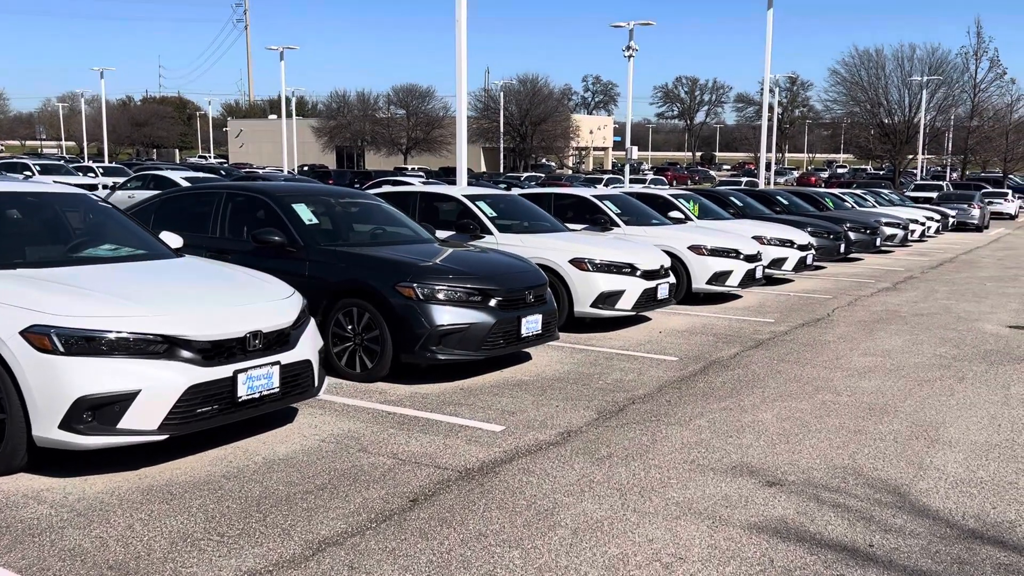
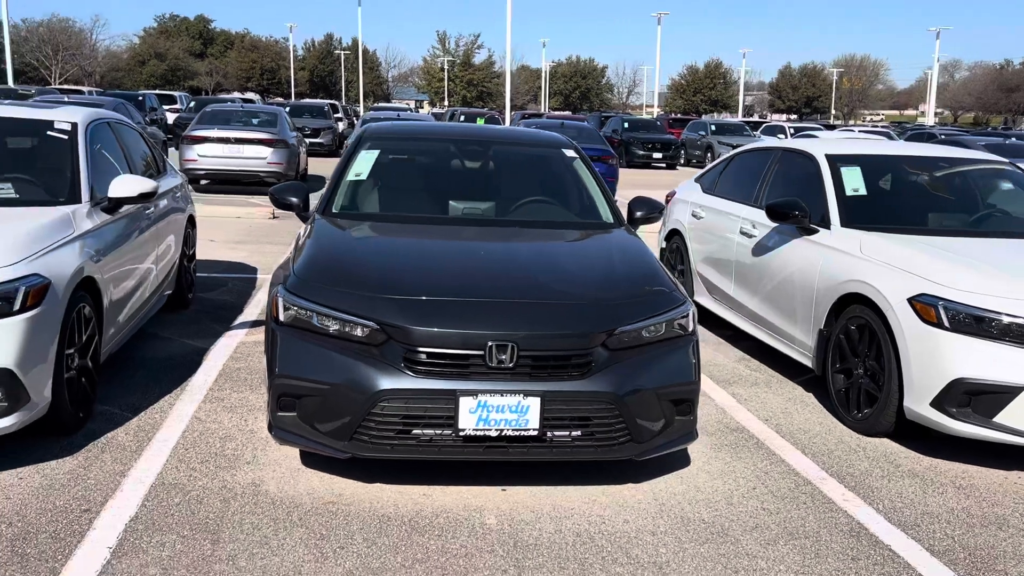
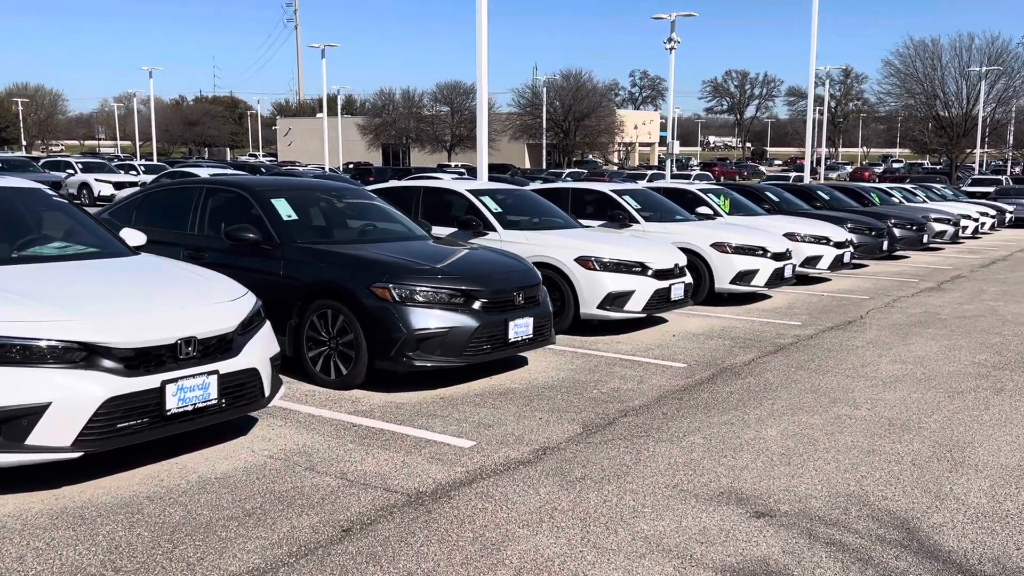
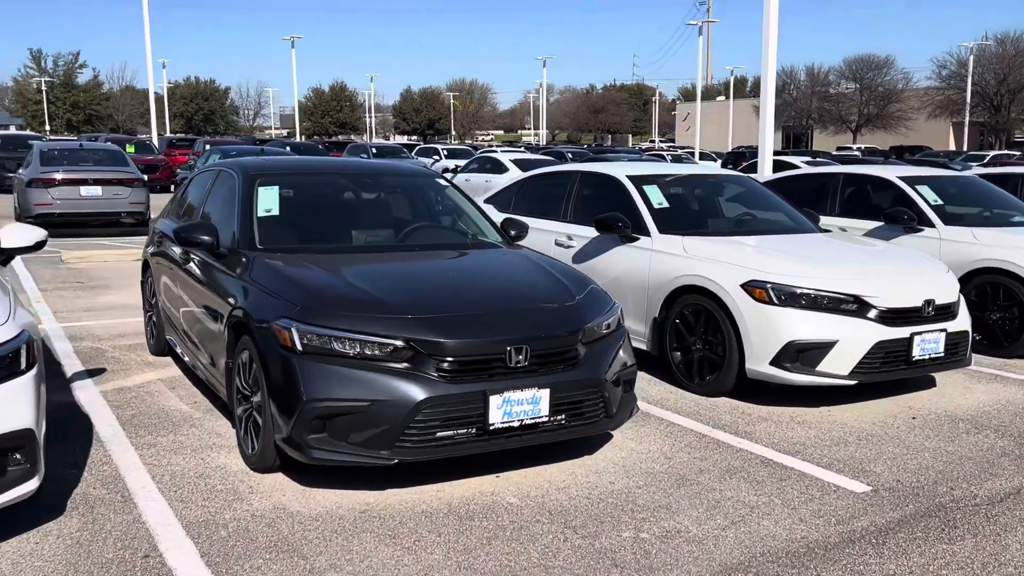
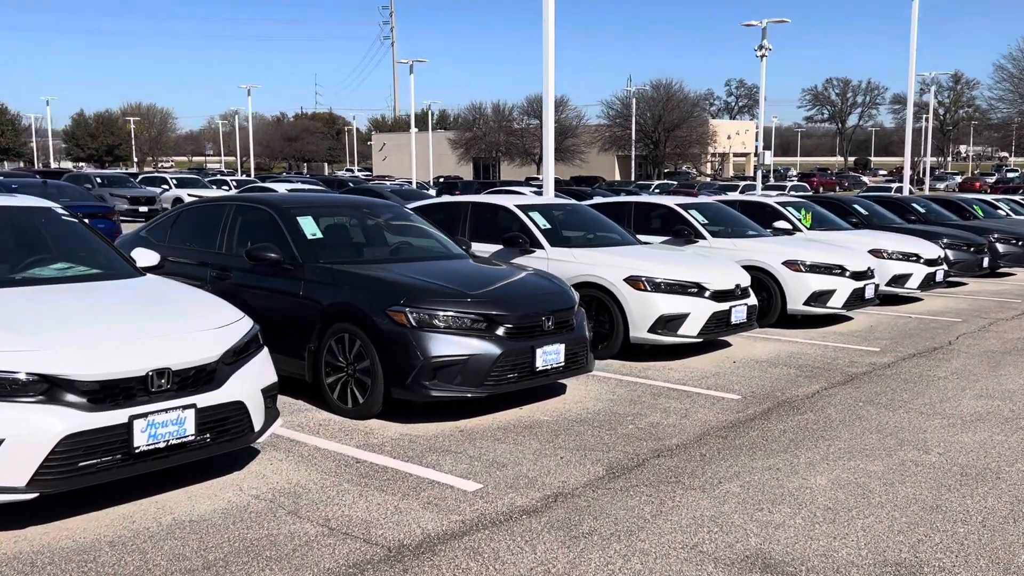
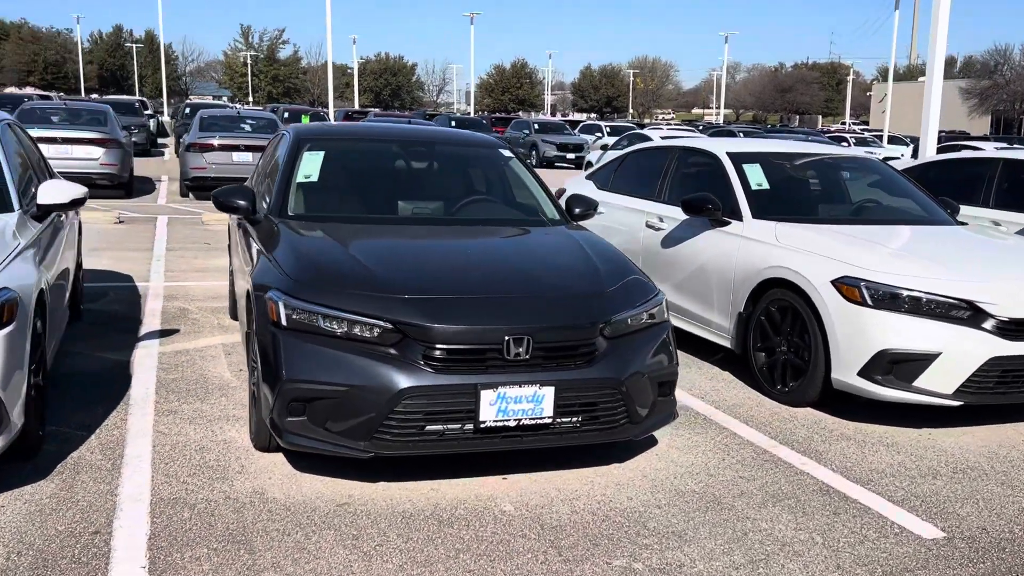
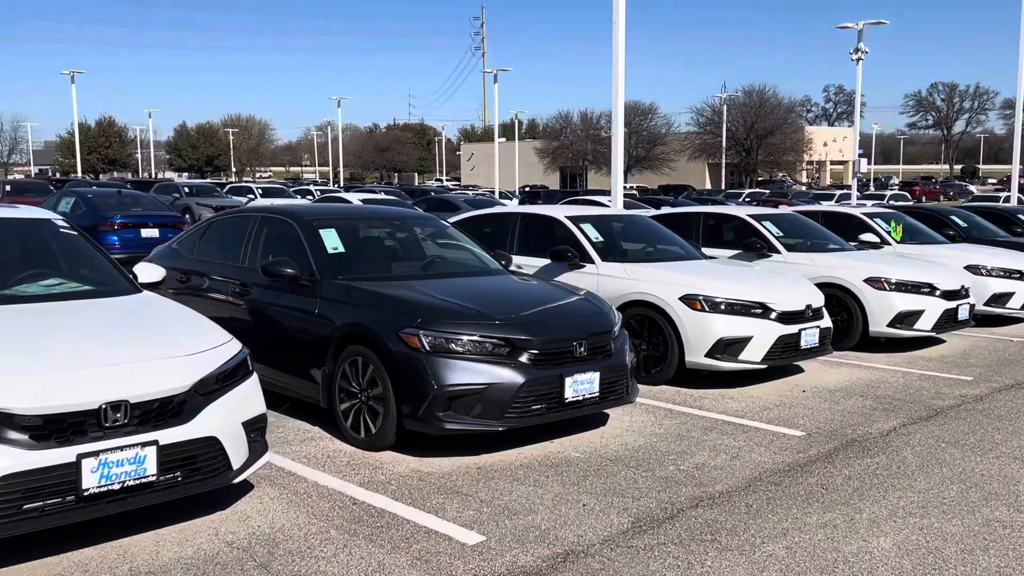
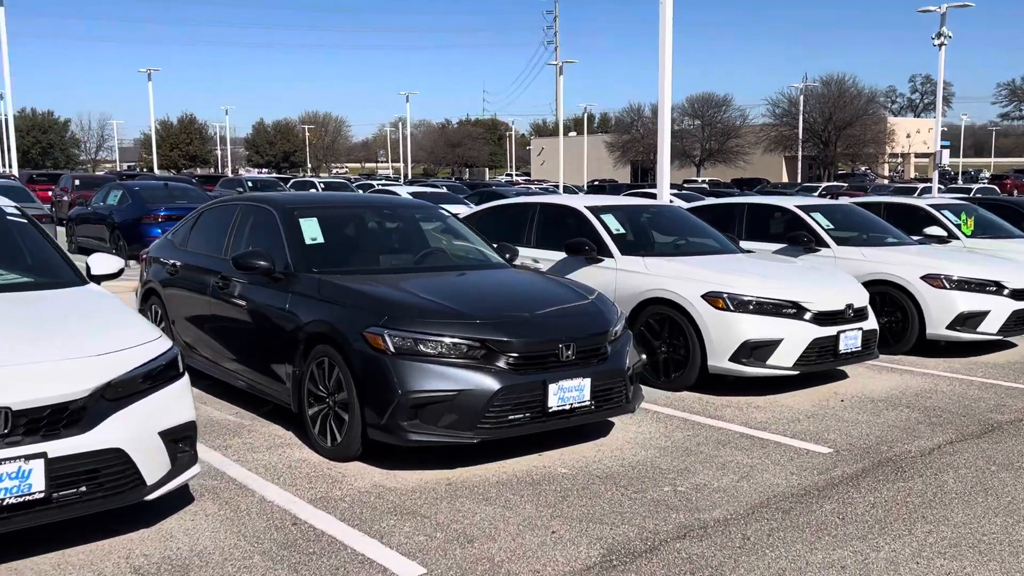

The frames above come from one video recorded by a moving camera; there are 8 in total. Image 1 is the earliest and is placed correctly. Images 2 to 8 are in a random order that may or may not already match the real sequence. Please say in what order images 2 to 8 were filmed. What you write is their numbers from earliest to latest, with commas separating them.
3, 5, 7, 8, 4, 6, 2
